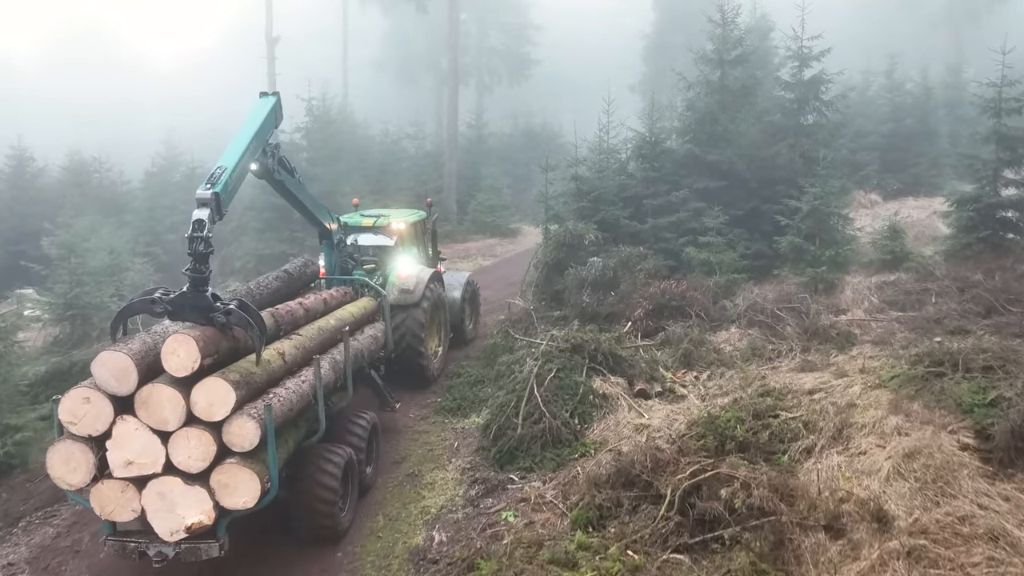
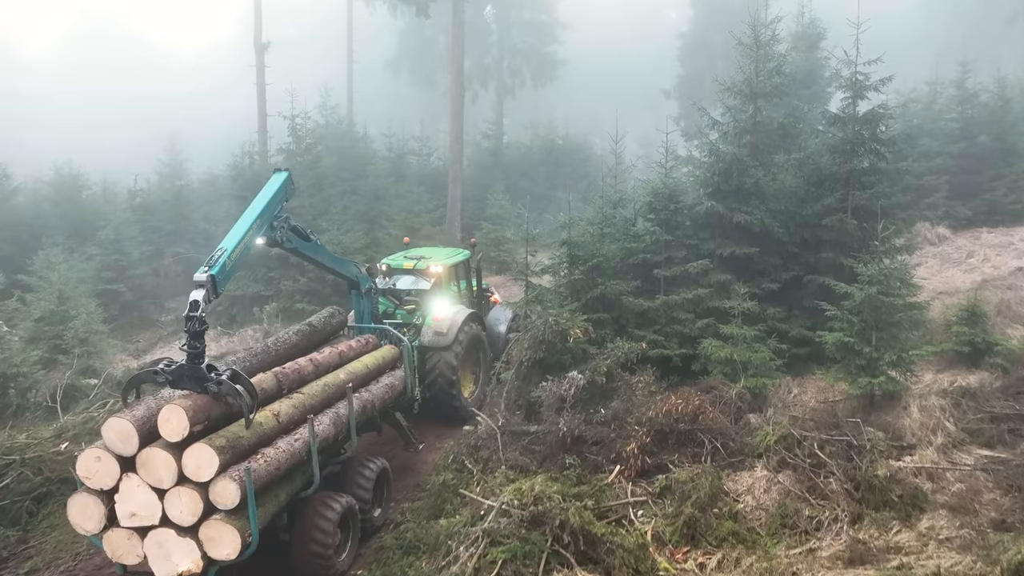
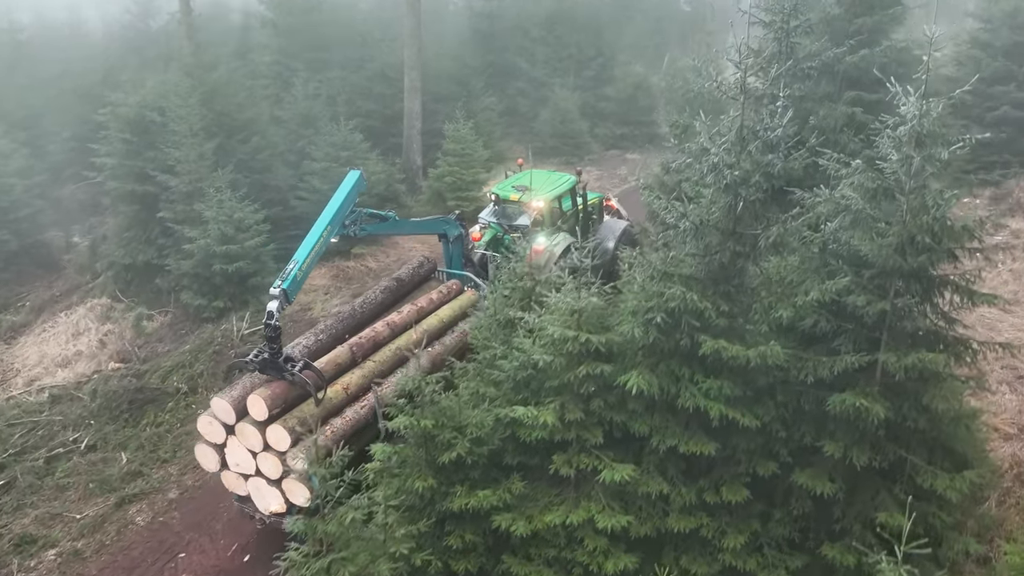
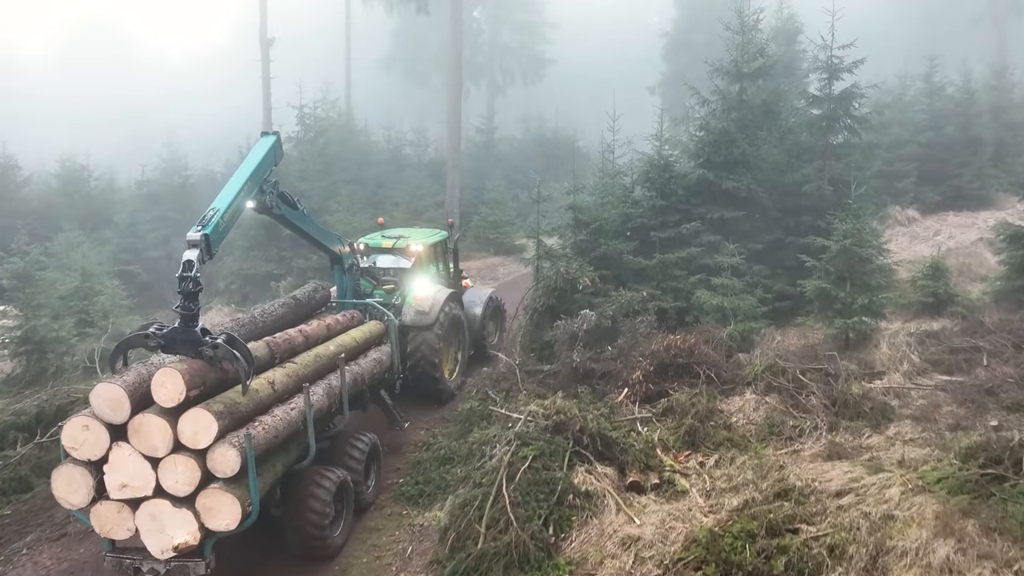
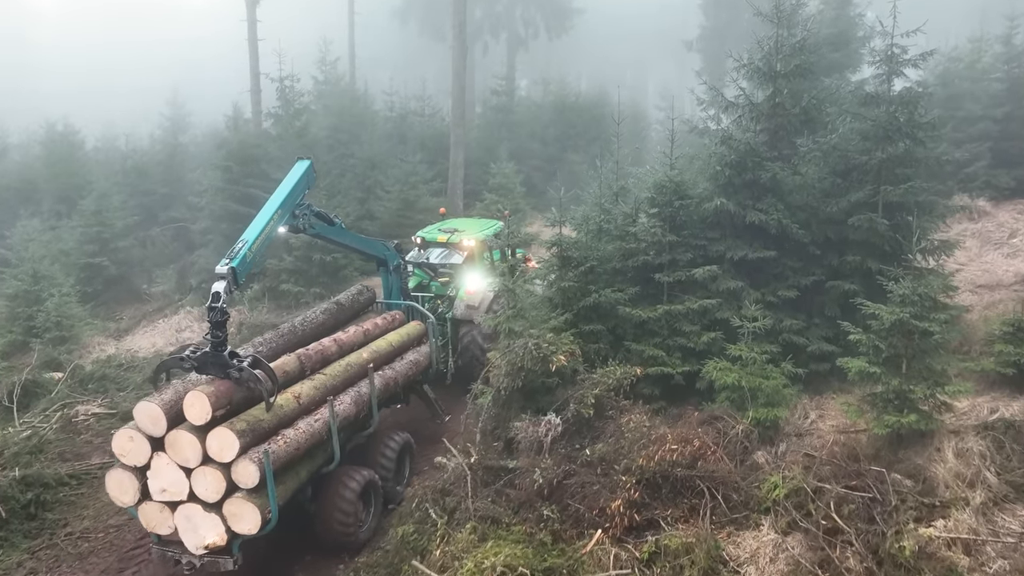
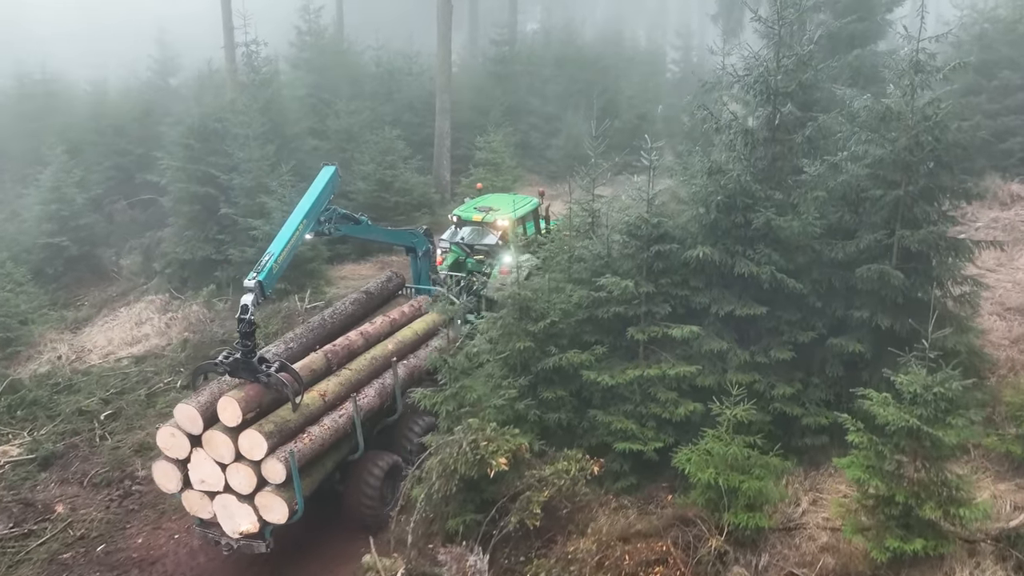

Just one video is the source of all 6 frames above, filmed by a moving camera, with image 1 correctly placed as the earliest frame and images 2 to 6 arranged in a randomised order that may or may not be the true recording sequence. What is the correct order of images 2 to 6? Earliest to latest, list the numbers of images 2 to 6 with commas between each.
4, 2, 5, 6, 3
